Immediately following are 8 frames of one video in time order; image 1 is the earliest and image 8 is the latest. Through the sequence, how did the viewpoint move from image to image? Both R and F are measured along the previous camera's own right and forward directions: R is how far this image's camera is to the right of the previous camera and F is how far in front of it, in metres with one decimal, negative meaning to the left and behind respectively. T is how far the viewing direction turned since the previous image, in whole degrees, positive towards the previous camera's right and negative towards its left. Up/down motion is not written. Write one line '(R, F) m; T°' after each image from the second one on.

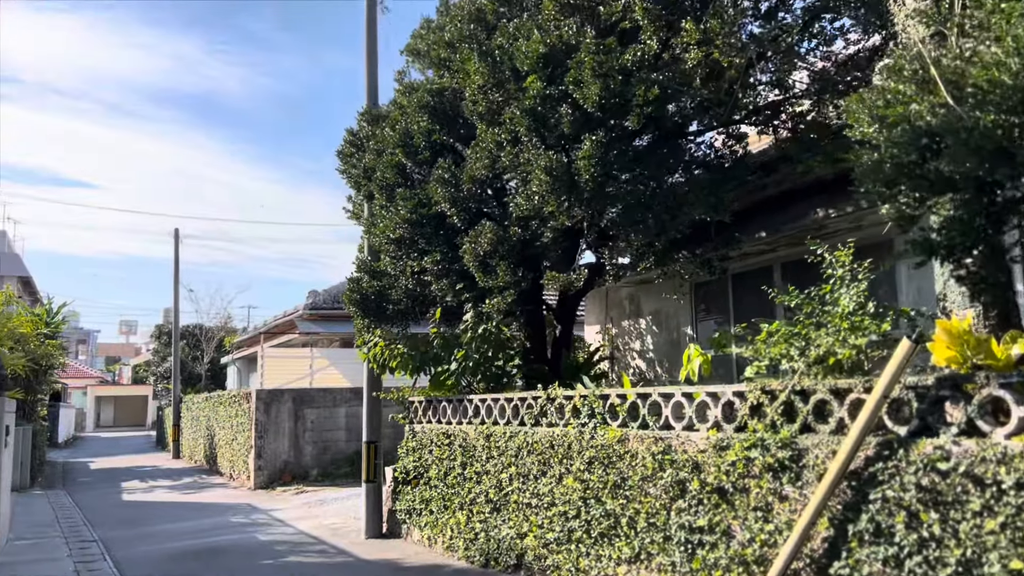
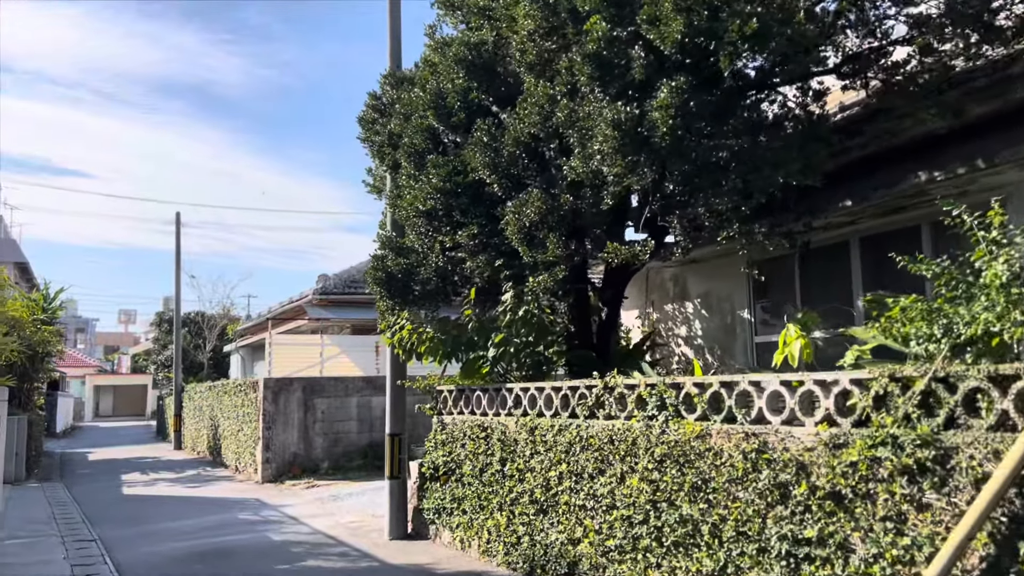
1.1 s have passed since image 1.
(-0.4, +0.8) m; 0°
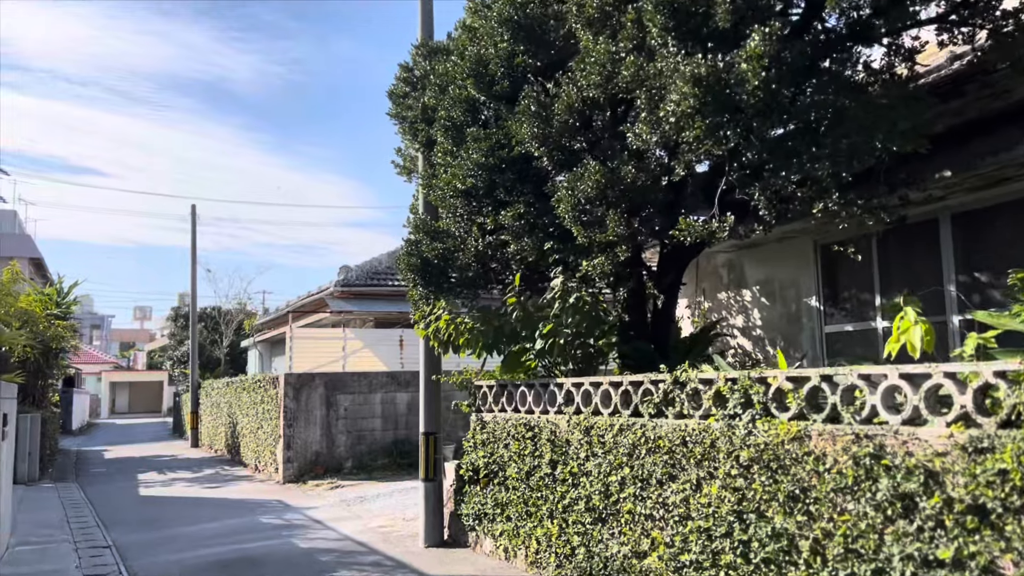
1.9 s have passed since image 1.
(-0.3, +0.7) m; -1°
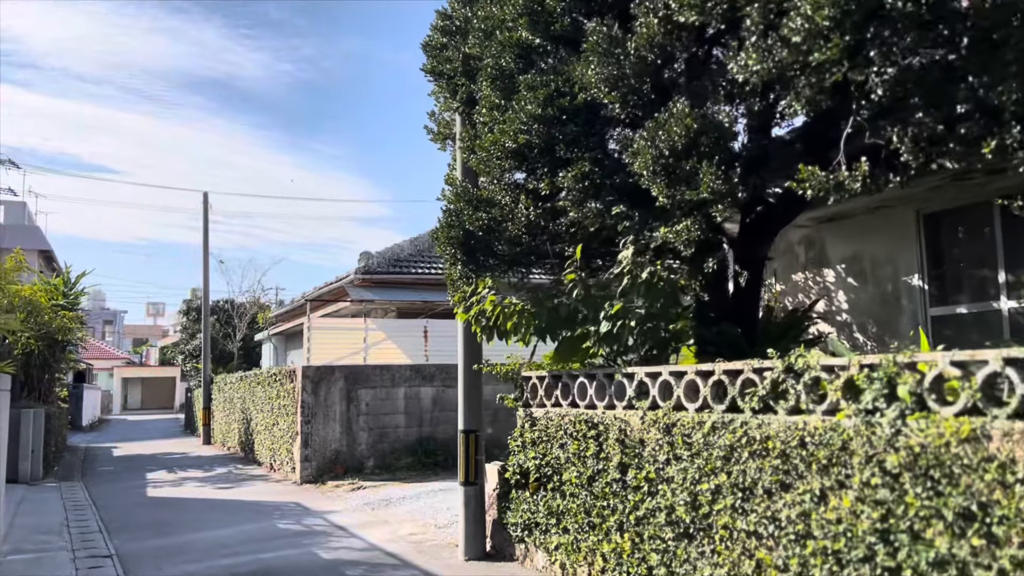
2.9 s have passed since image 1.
(-0.4, +1.0) m; -1°
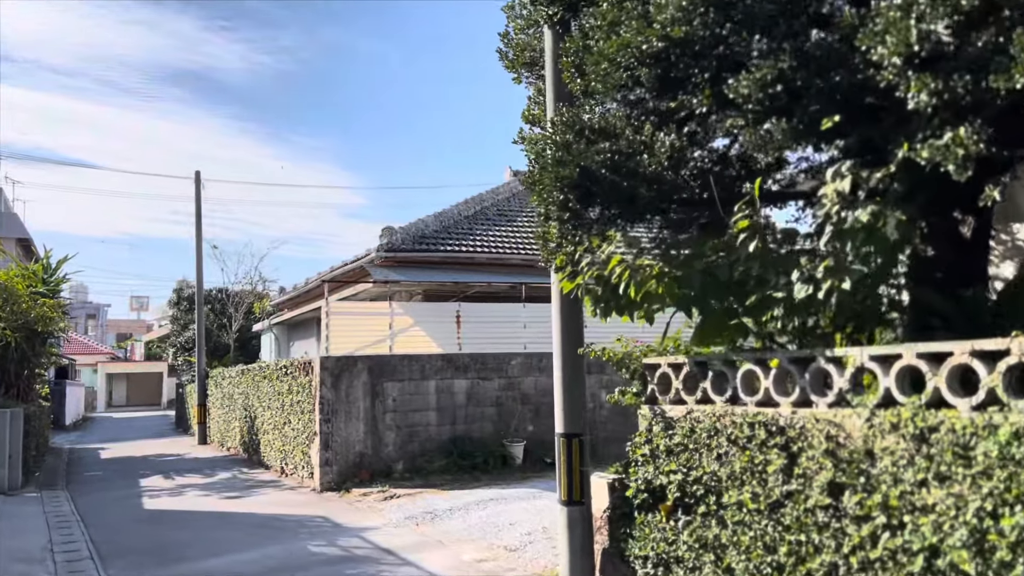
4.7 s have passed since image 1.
(-0.9, +1.7) m; +1°
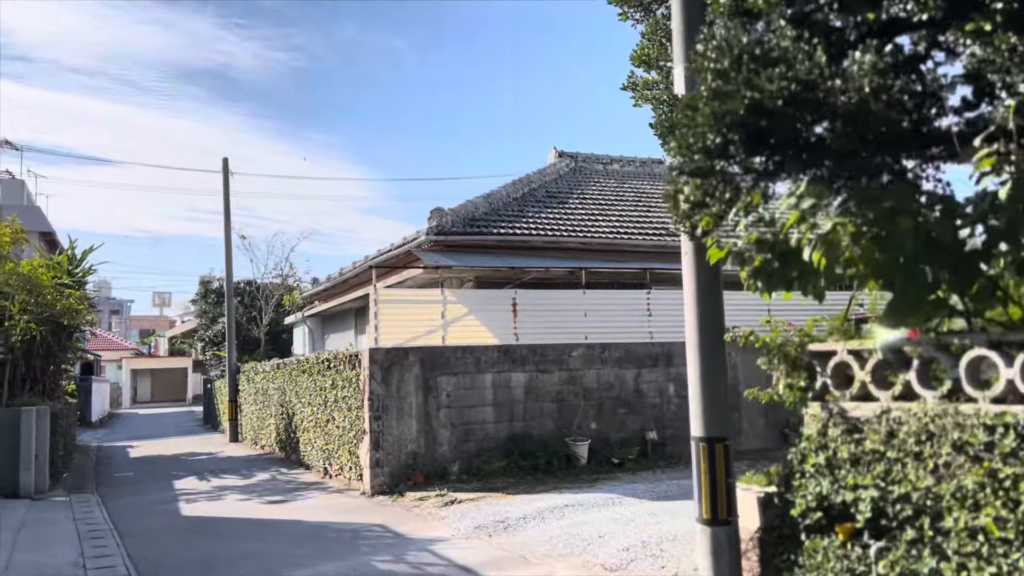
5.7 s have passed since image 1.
(-0.6, +1.0) m; -1°
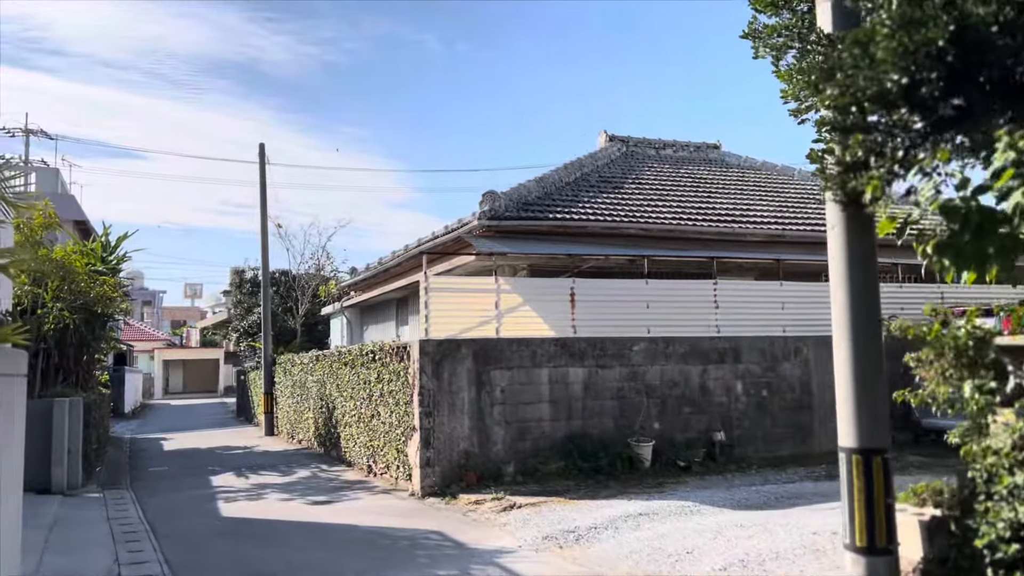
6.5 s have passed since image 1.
(-0.4, +0.7) m; -2°
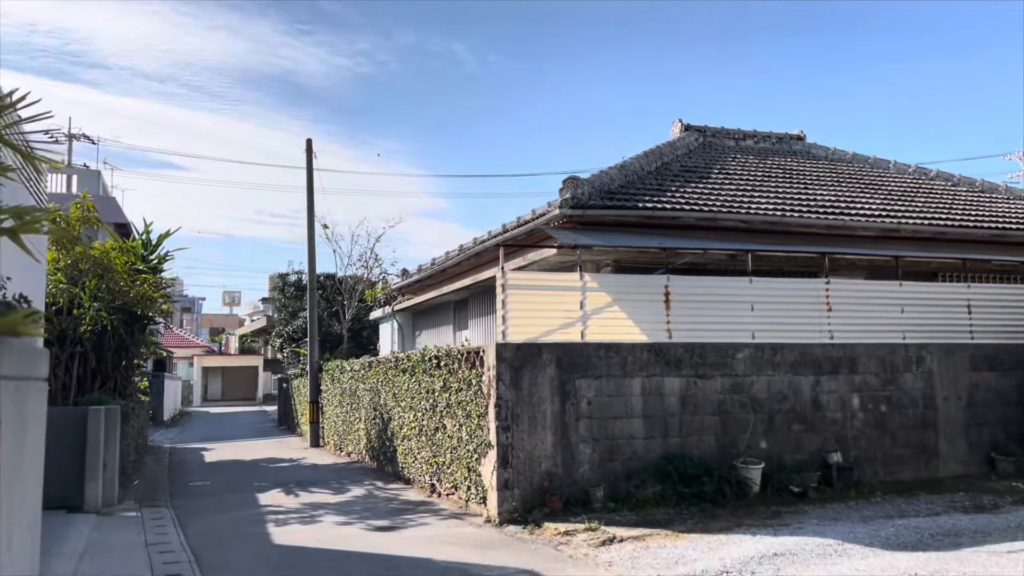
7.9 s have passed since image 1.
(-0.6, +1.3) m; -2°
